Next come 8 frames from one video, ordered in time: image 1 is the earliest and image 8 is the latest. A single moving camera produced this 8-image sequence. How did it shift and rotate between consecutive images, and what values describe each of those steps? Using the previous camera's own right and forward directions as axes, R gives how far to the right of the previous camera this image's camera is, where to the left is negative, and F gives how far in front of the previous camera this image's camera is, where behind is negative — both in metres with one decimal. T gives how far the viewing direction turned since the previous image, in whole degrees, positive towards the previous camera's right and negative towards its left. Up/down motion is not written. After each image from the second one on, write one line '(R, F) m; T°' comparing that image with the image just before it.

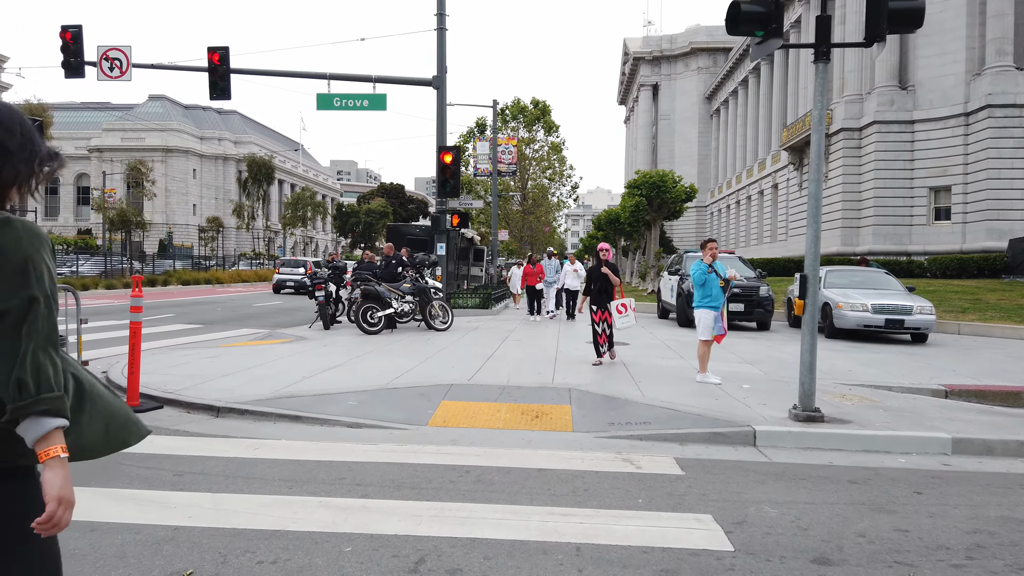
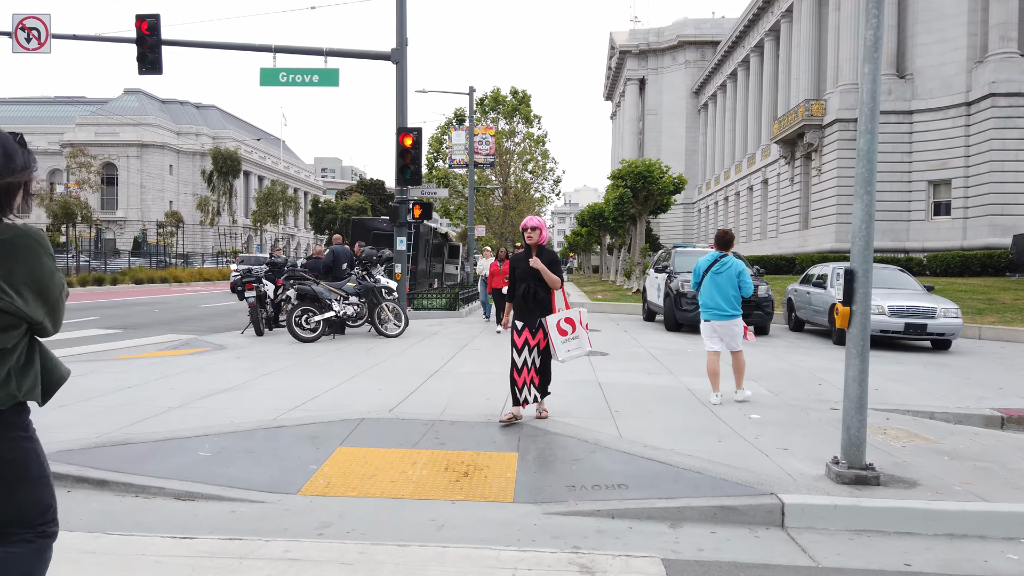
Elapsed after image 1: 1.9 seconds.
(+0.4, +2.1) m; +1°
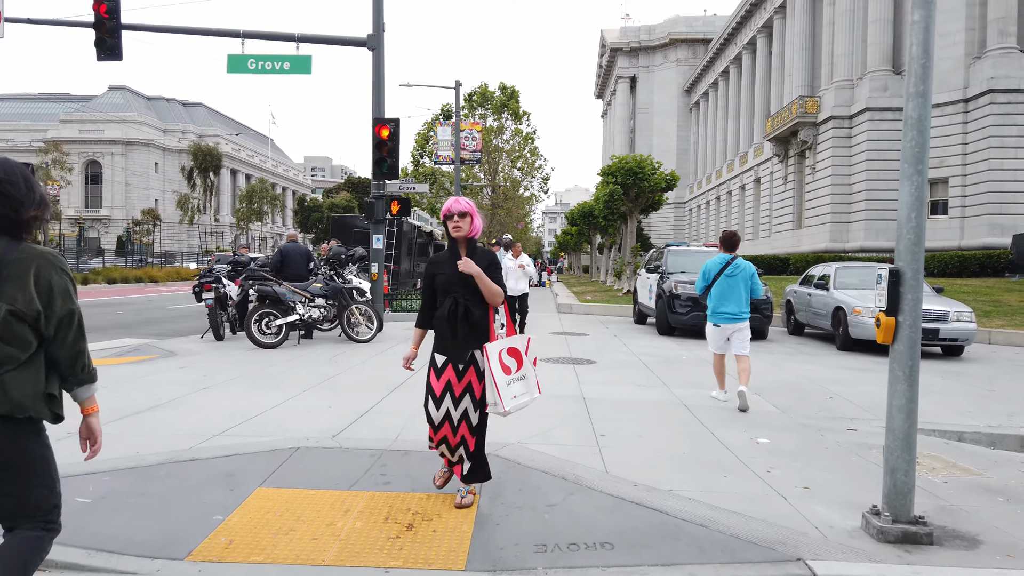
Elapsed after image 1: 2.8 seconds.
(+0.2, +1.0) m; +1°
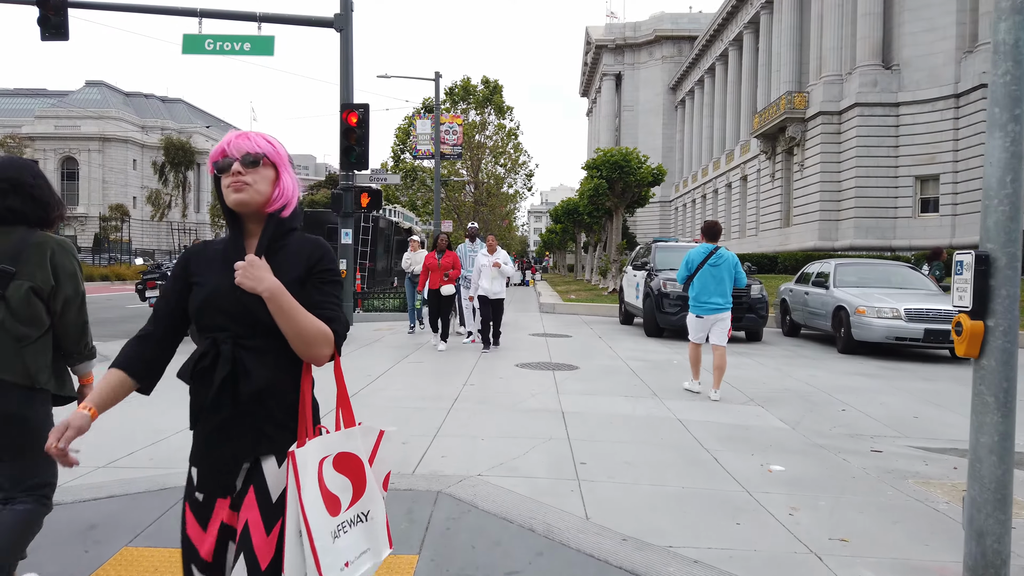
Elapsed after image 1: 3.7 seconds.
(+0.2, +1.1) m; +1°
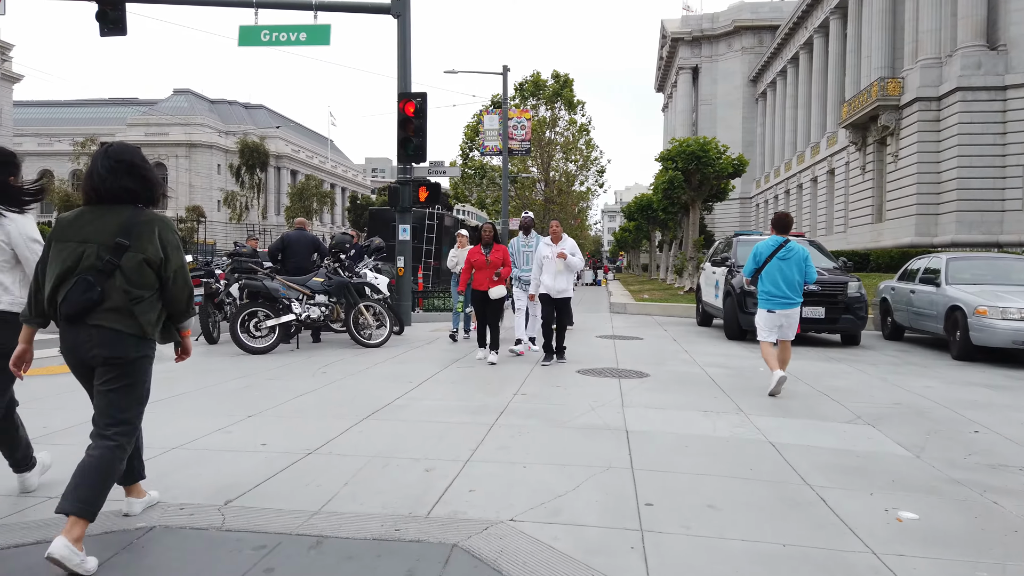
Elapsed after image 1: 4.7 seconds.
(+0.1, +1.0) m; -6°
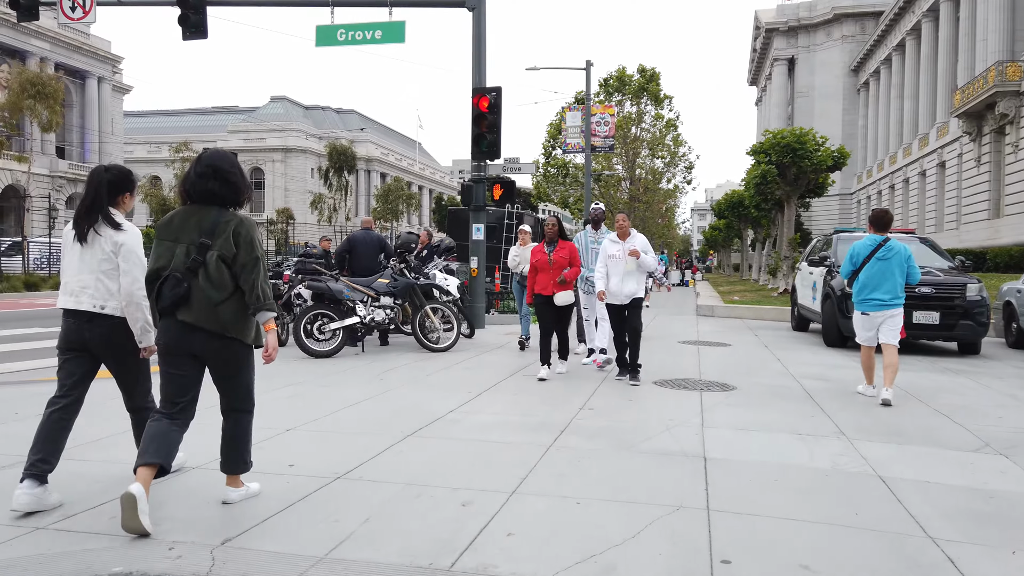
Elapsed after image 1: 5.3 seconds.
(+0.2, +0.6) m; -7°
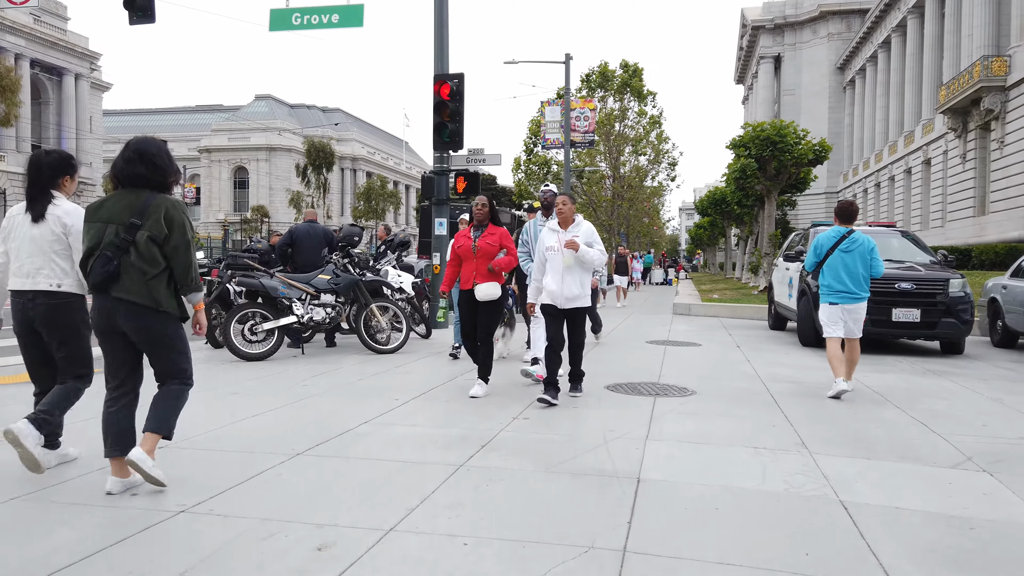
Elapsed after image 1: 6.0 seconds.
(+0.5, +0.7) m; +1°
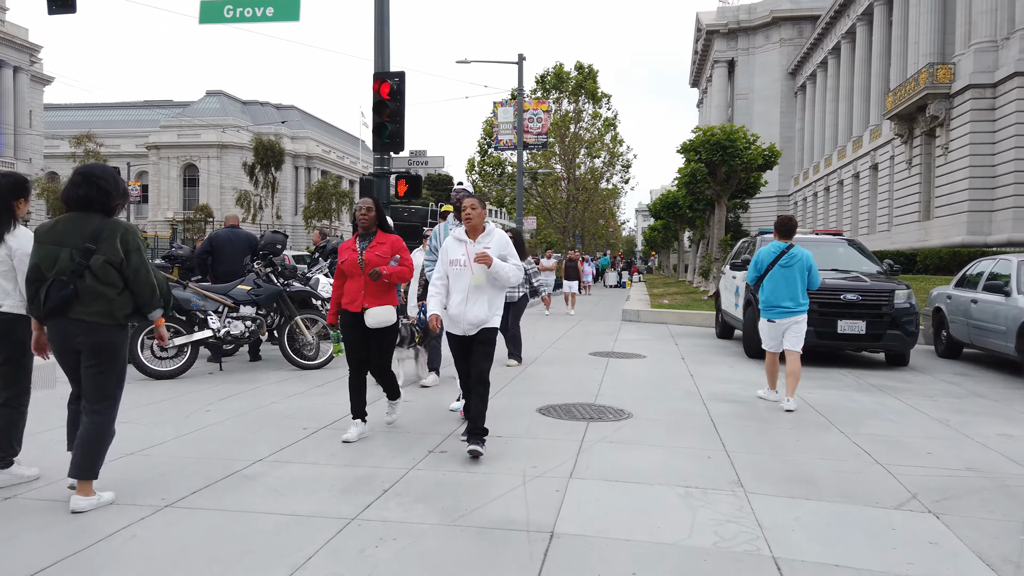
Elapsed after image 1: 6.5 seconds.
(+0.3, +0.5) m; +3°
